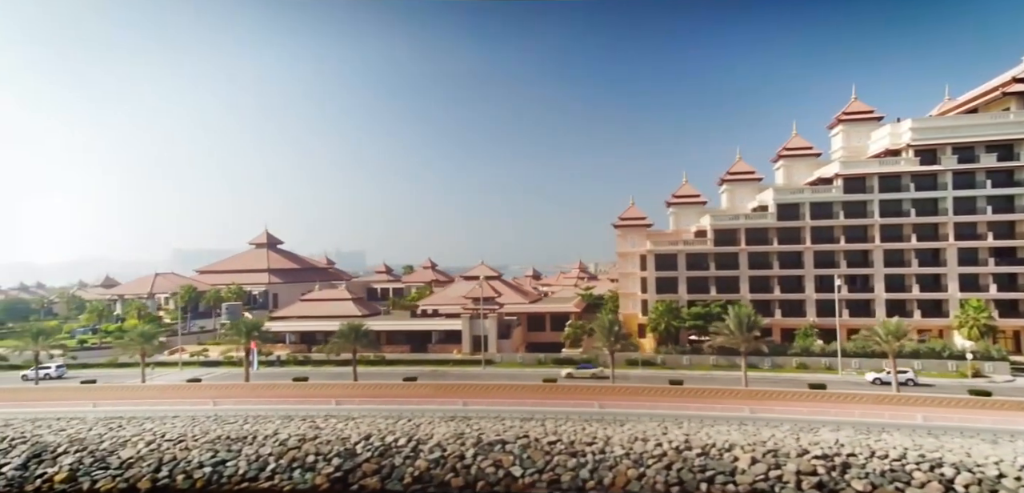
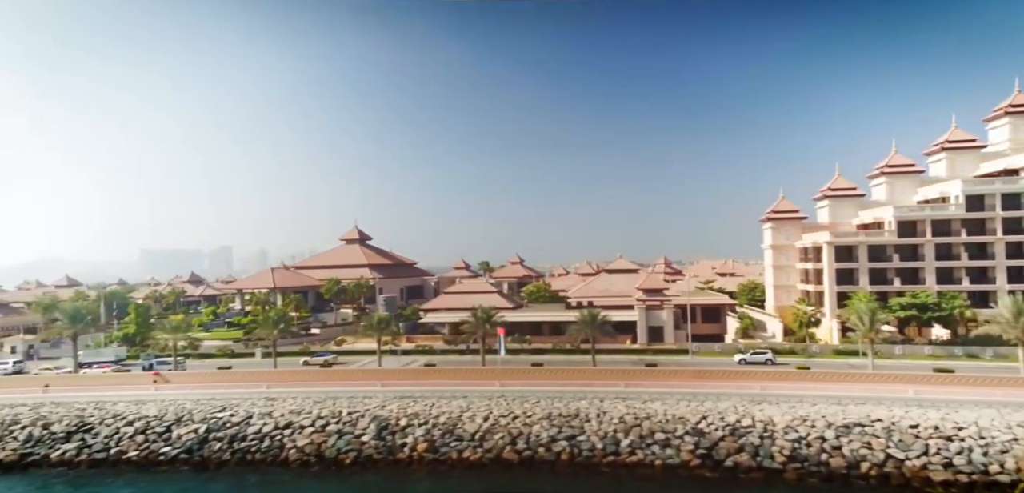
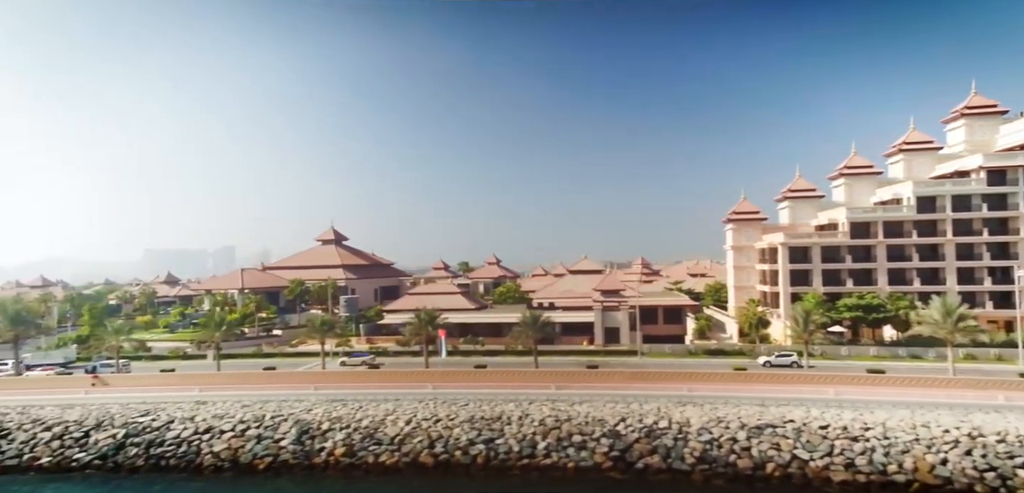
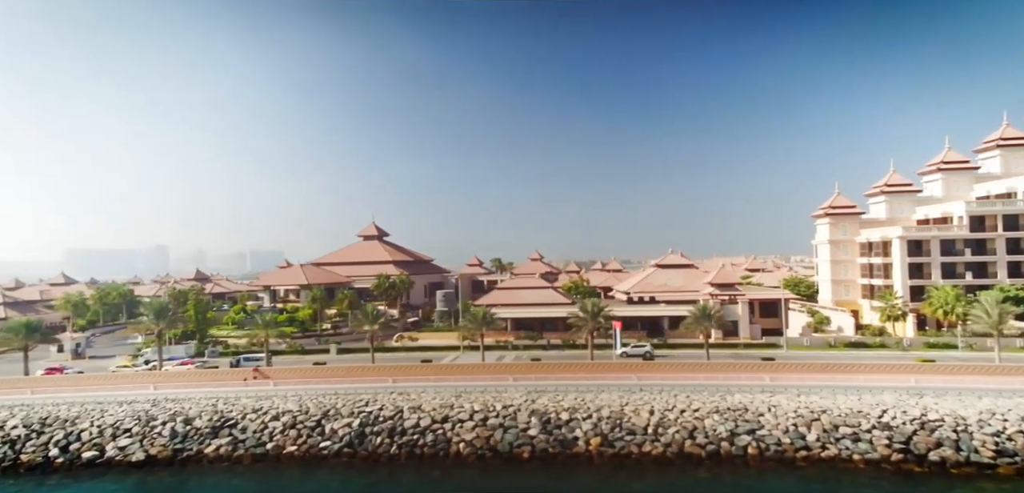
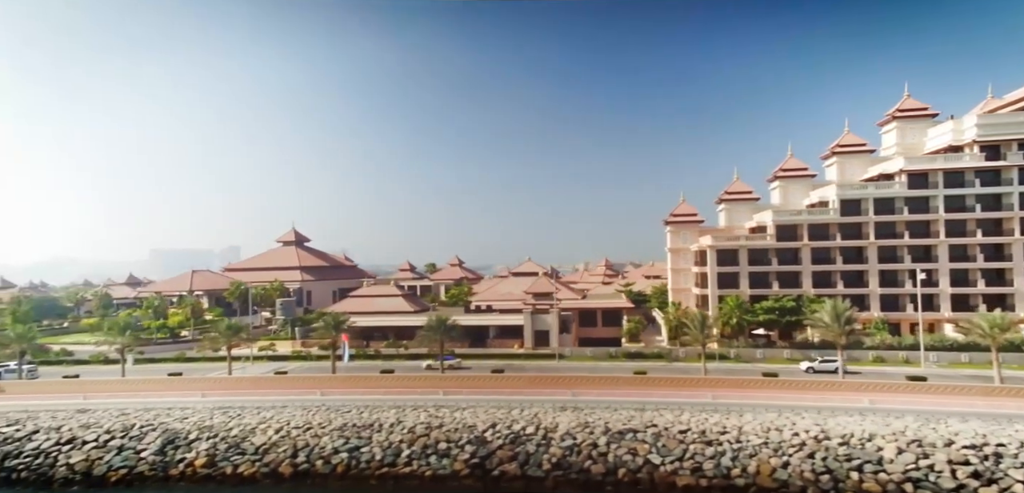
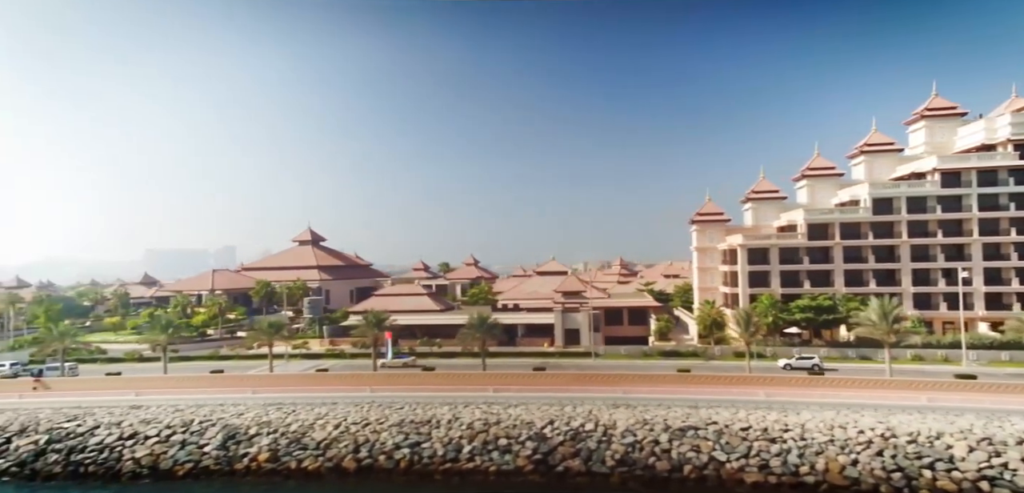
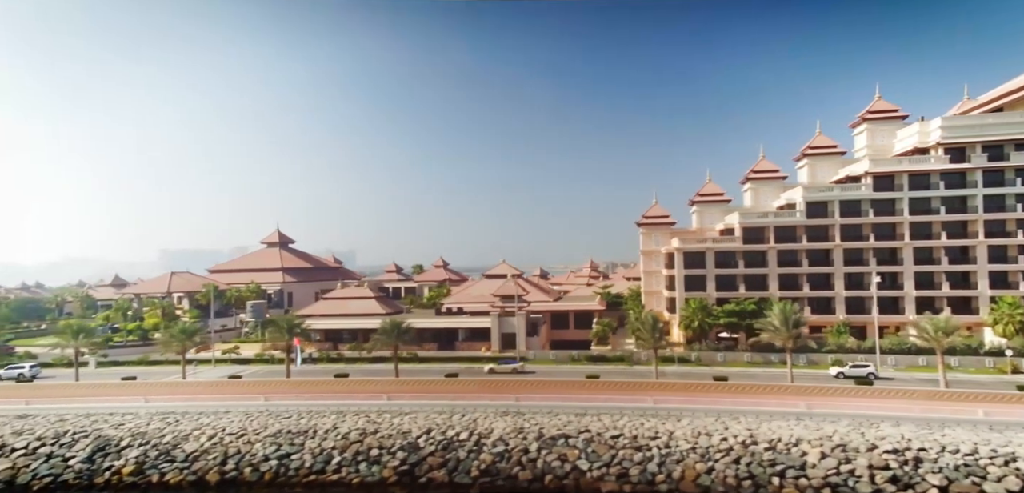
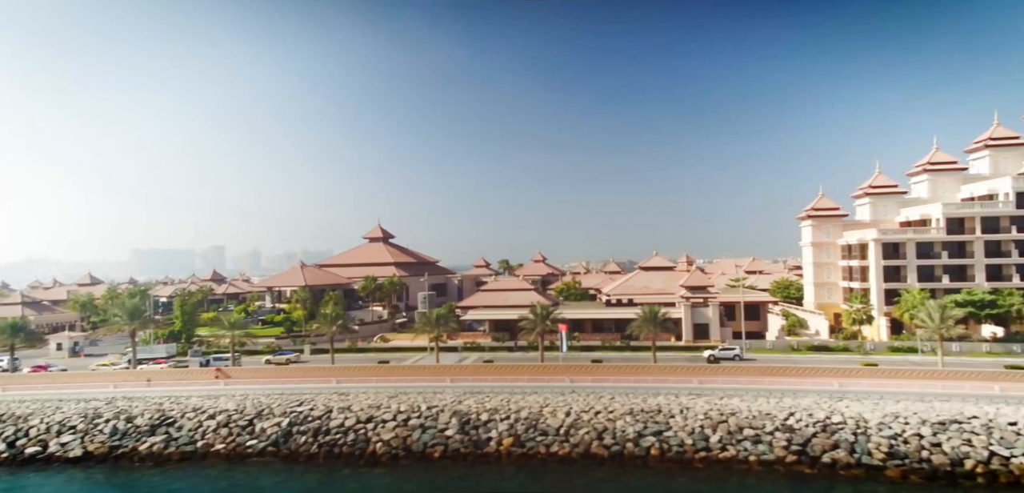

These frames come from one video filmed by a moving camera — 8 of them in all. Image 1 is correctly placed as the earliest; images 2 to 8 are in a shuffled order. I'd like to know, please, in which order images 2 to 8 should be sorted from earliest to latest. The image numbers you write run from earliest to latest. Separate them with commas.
7, 5, 6, 3, 2, 8, 4
